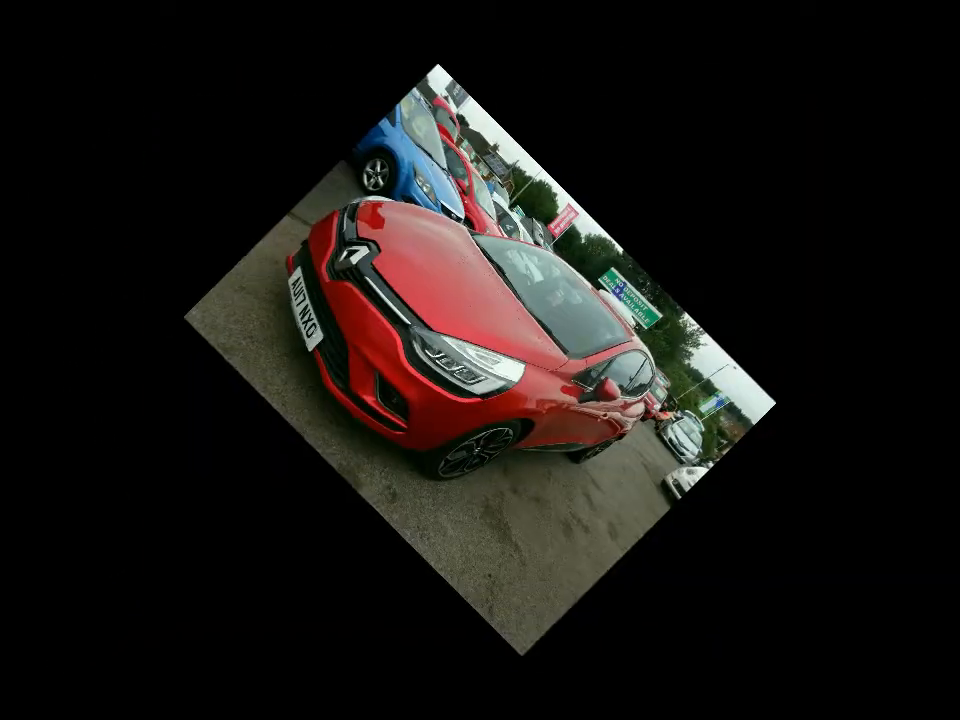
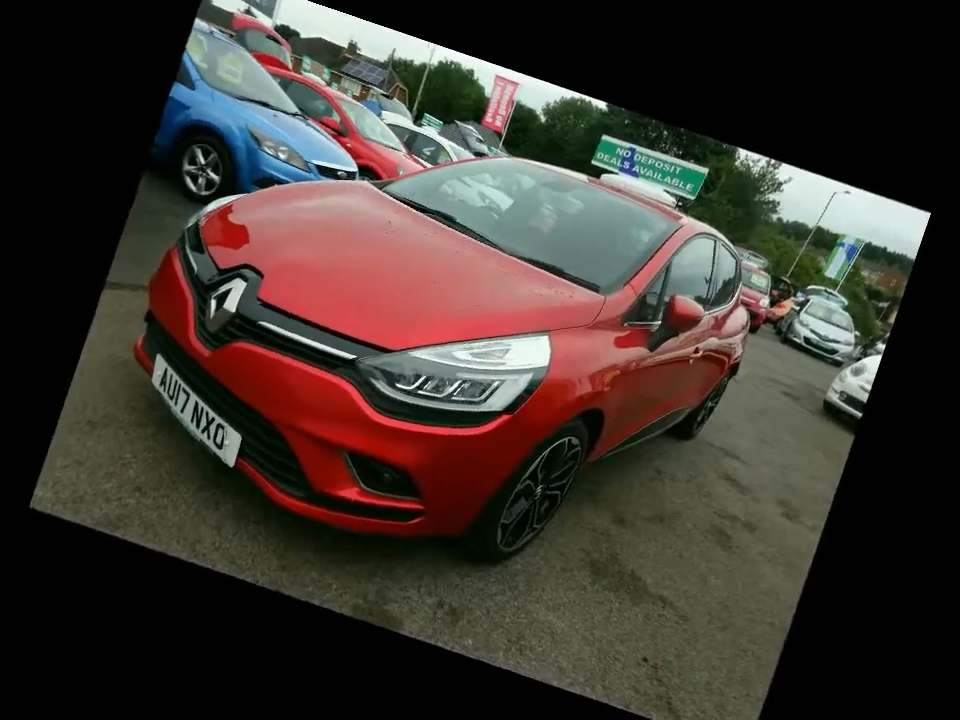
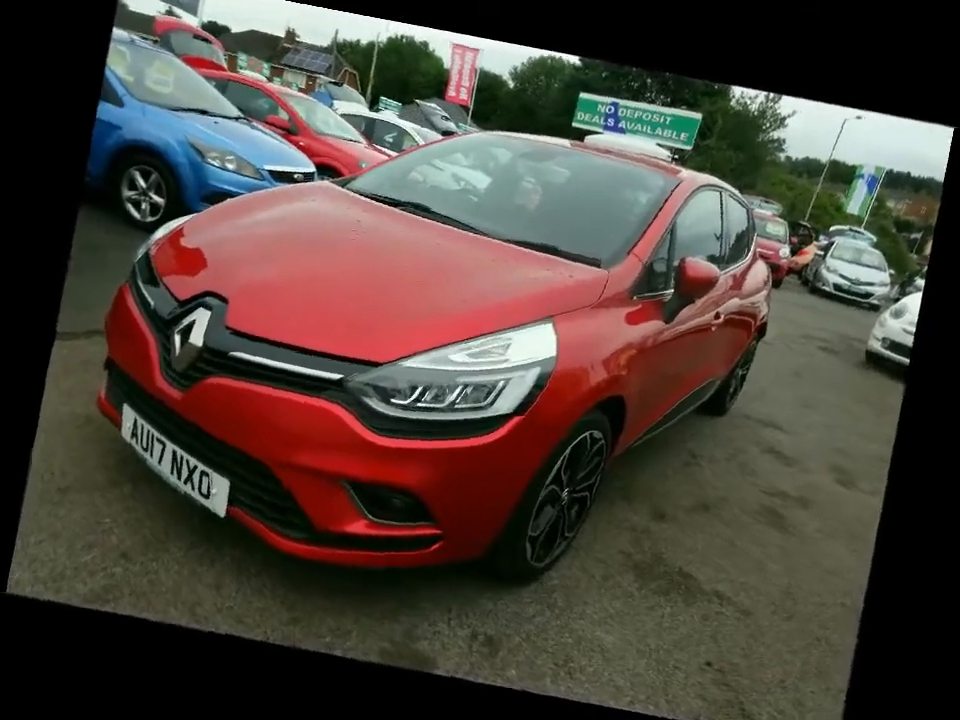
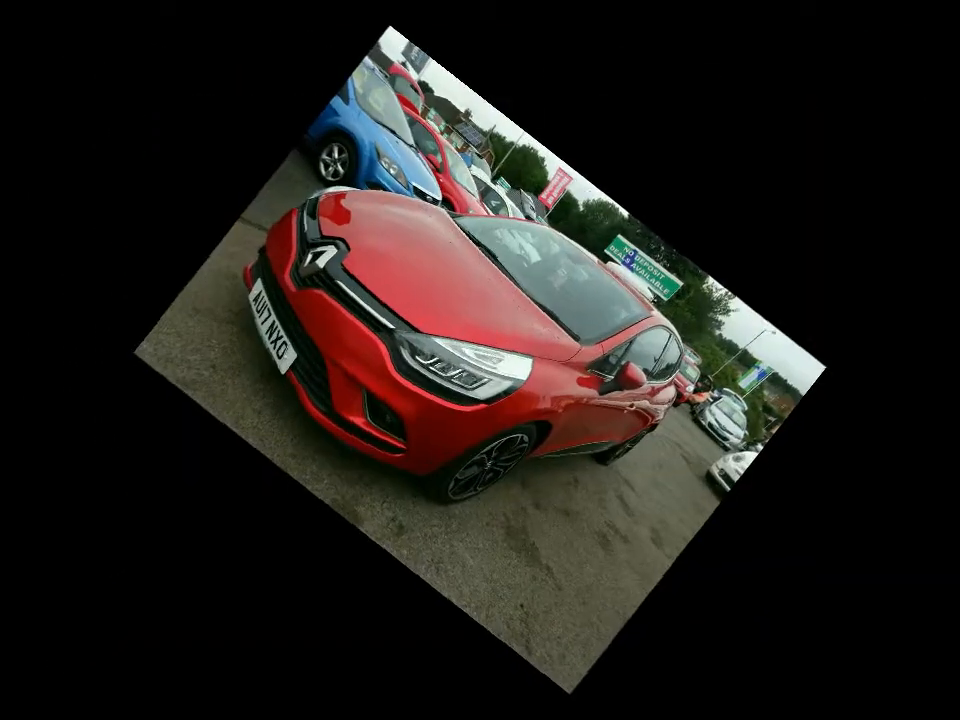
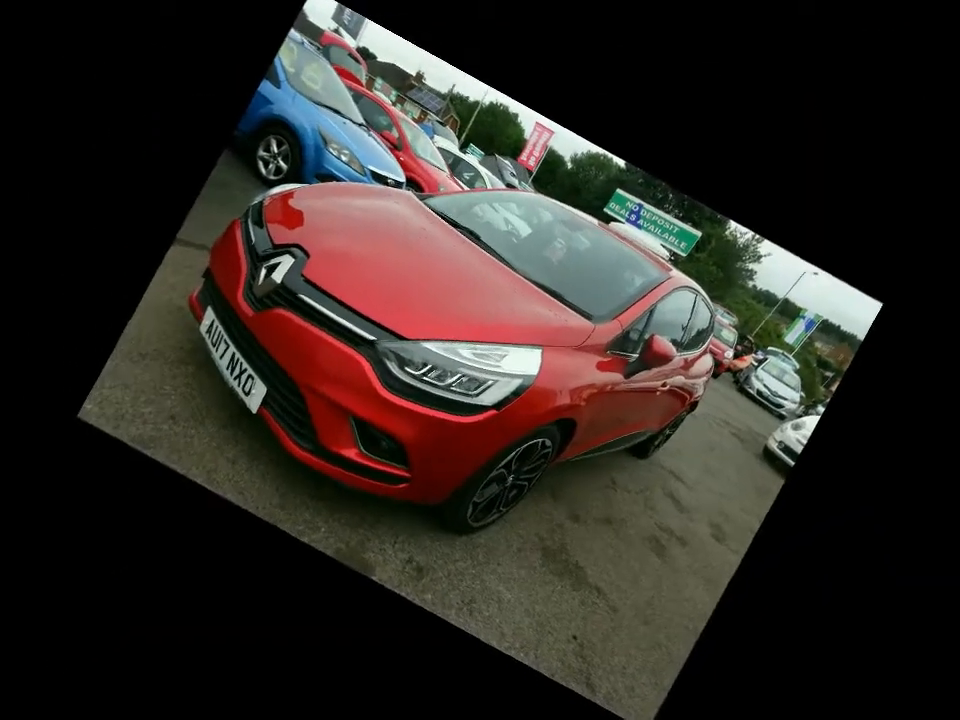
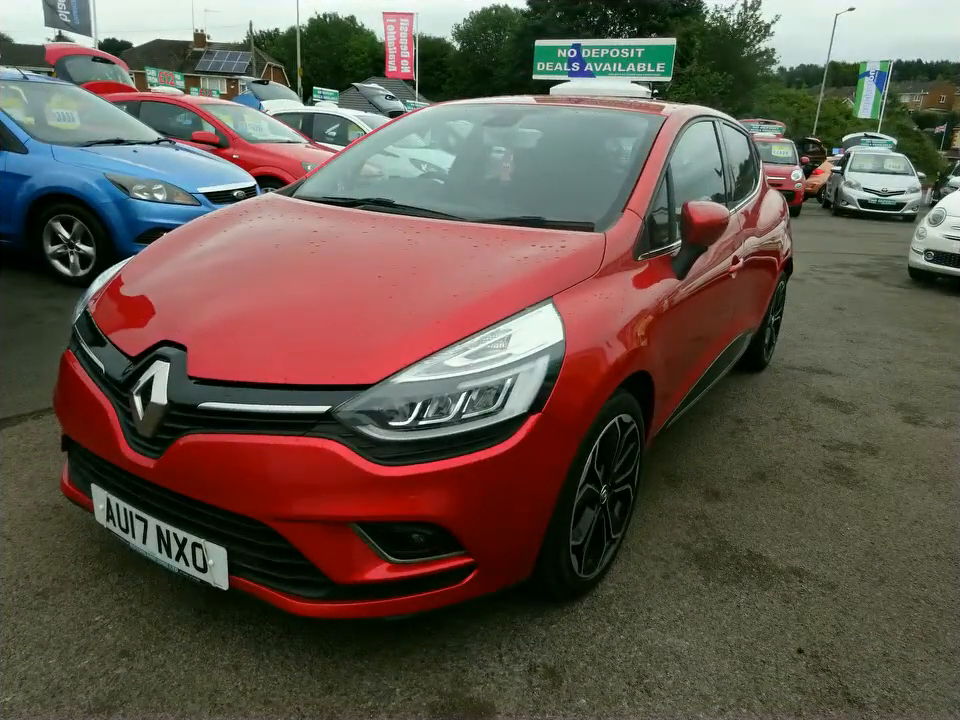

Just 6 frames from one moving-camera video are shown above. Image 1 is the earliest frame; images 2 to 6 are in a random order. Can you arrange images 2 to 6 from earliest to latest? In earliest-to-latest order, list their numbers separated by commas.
4, 5, 2, 3, 6
